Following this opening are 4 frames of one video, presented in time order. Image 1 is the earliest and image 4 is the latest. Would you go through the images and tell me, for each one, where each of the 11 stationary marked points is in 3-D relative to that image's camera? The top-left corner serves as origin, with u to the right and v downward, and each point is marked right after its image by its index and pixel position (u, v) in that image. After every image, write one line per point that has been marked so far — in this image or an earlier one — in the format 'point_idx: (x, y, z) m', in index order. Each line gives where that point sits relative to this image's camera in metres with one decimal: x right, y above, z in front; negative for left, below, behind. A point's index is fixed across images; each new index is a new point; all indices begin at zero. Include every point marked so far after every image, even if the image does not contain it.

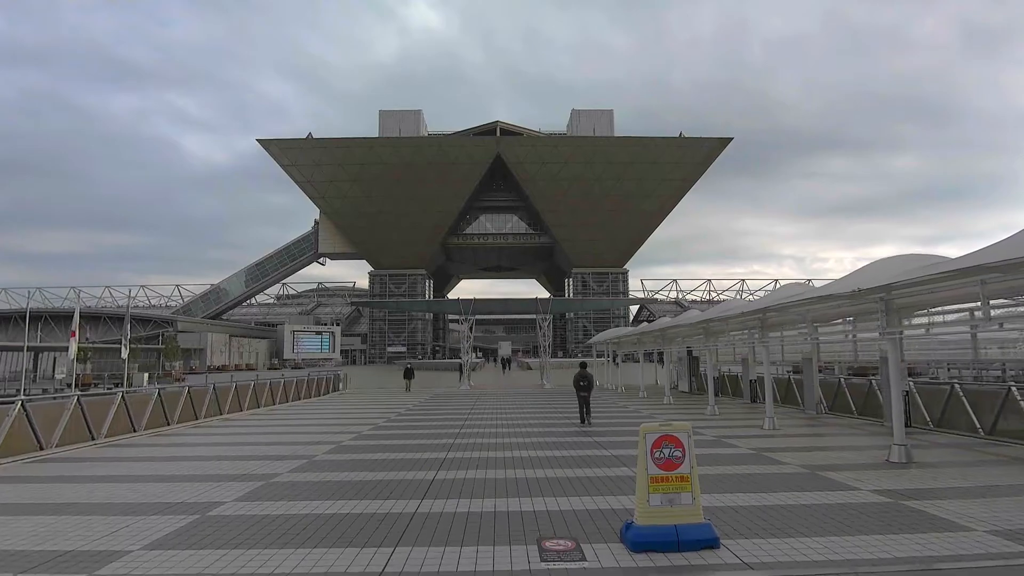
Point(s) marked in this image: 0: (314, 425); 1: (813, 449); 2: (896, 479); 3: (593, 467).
0: (-5.0, -3.5, +14.9) m
1: (+5.4, -2.9, +10.3) m
2: (+5.0, -2.5, +7.6) m
3: (+1.2, -2.7, +8.7) m
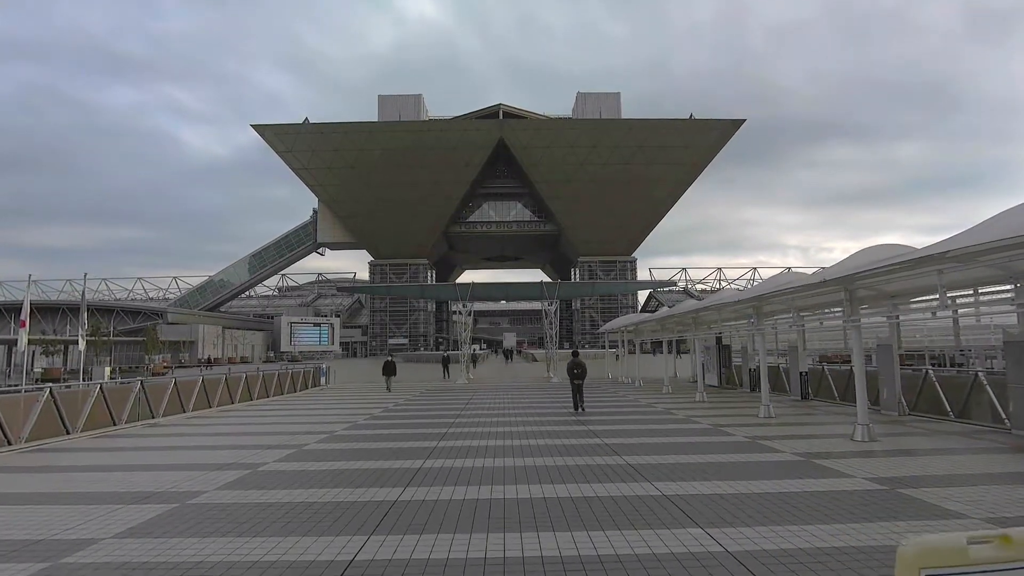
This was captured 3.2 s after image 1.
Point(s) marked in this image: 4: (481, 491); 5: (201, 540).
0: (-5.1, -3.1, +13.2) m
1: (+5.3, -2.4, +8.5) m
2: (+4.9, -2.1, +5.8) m
3: (+1.1, -2.3, +6.9) m
4: (-0.4, -2.3, +6.6) m
5: (-2.5, -2.0, +4.7) m
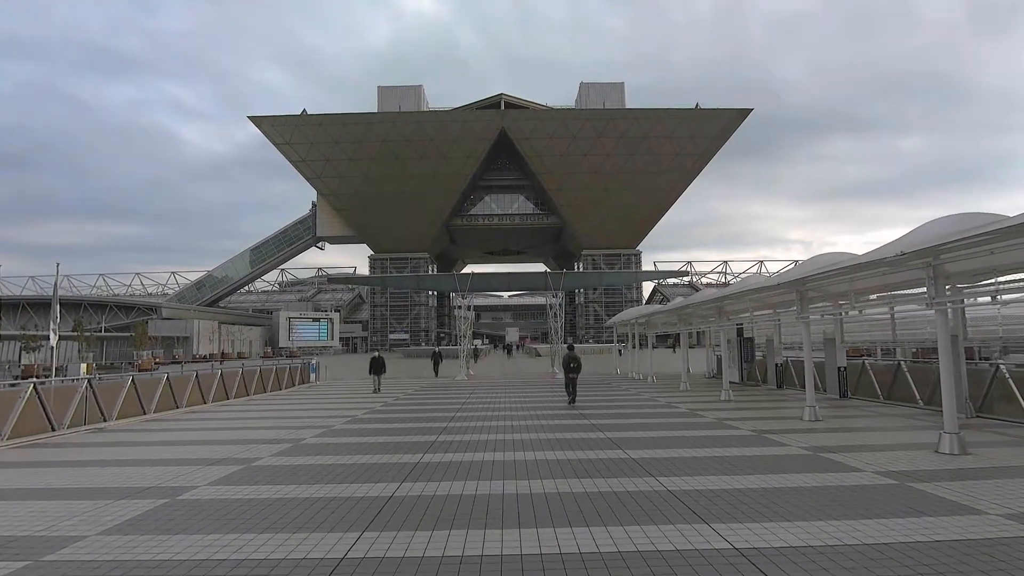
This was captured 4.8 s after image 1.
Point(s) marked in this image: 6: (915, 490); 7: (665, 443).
0: (-5.1, -2.9, +13.0) m
1: (+5.3, -2.3, +8.3) m
2: (+4.9, -2.0, +5.6) m
3: (+1.1, -2.2, +6.7) m
4: (-0.3, -2.2, +6.4) m
5: (-2.5, -1.9, +4.5) m
6: (+3.9, -2.0, +5.7) m
7: (+2.4, -2.4, +9.0) m
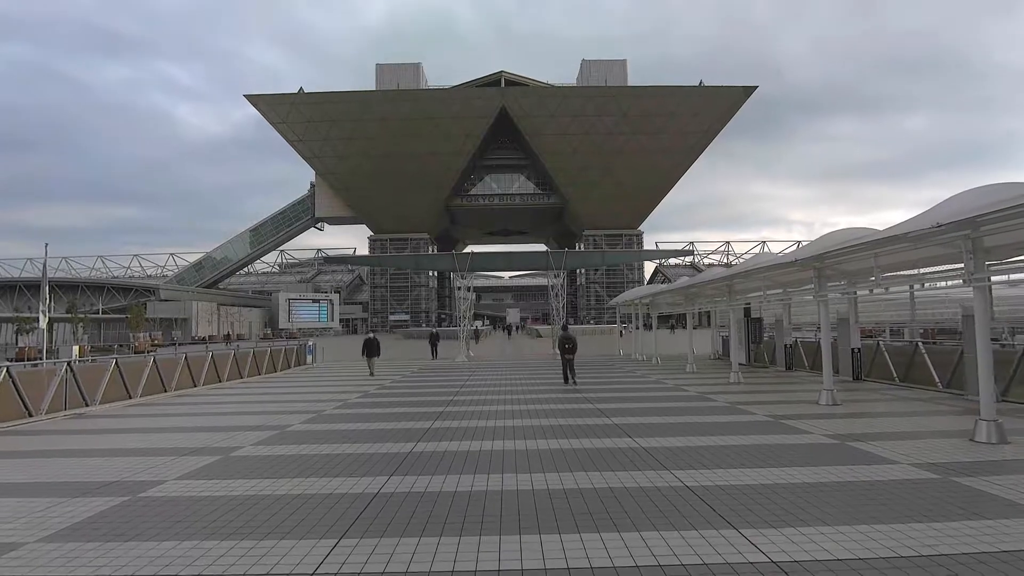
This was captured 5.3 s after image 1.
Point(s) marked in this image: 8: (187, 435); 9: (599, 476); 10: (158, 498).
0: (-5.1, -2.6, +14.1) m
1: (+5.2, -2.1, +9.4) m
2: (+4.9, -1.9, +6.7) m
3: (+1.1, -2.0, +7.8) m
4: (-0.4, -2.0, +7.5) m
5: (-2.5, -1.8, +5.6) m
6: (+3.9, -1.9, +6.8) m
7: (+2.3, -2.2, +10.1) m
8: (-4.9, -2.2, +8.8) m
9: (+0.9, -1.9, +5.8) m
10: (-3.1, -1.8, +5.1) m
